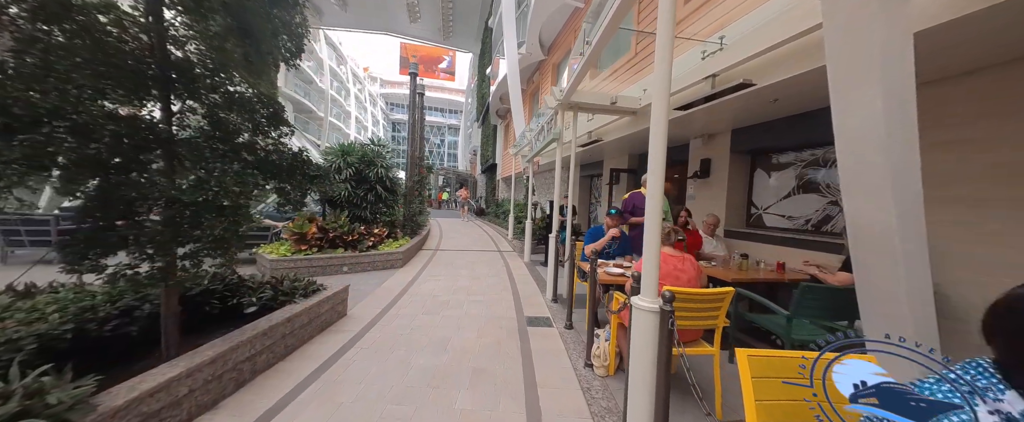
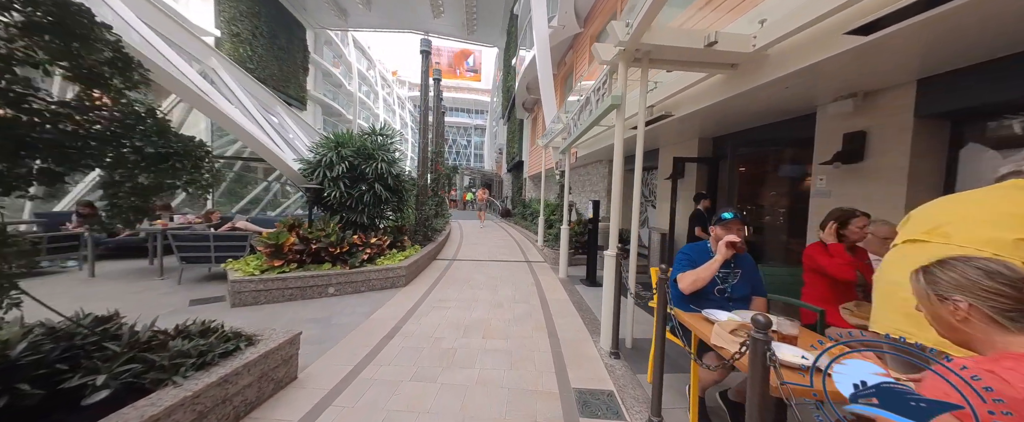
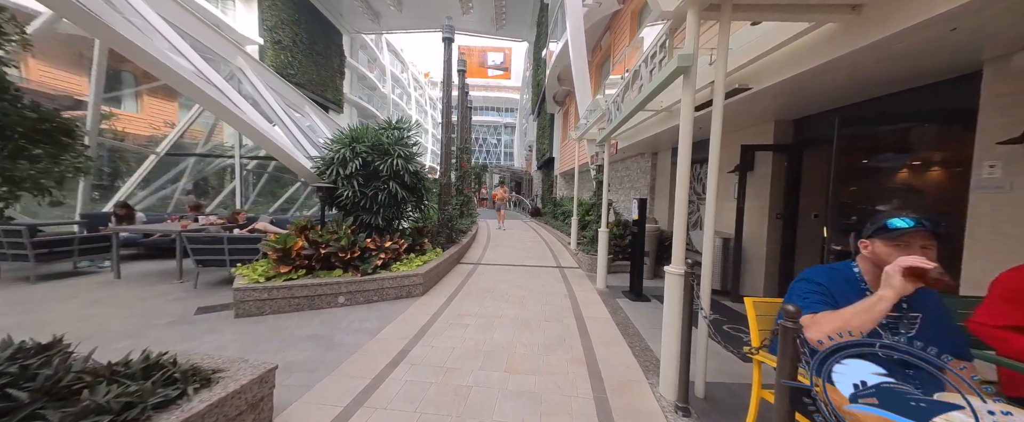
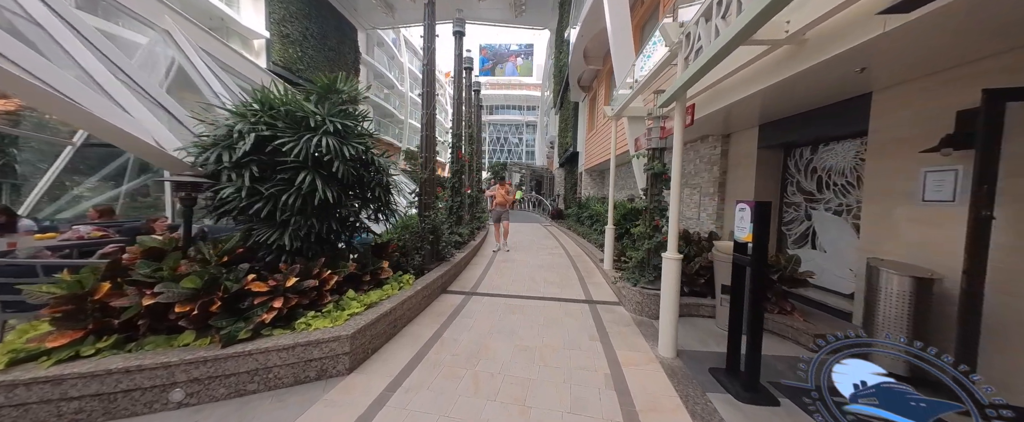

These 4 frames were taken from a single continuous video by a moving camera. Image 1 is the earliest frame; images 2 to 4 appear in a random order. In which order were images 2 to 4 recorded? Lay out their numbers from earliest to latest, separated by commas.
2, 3, 4
